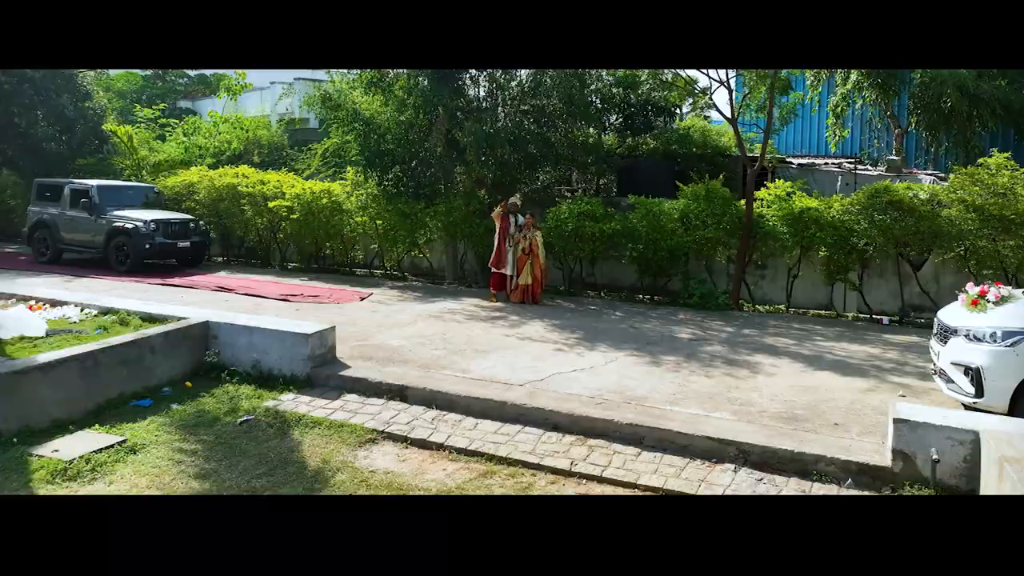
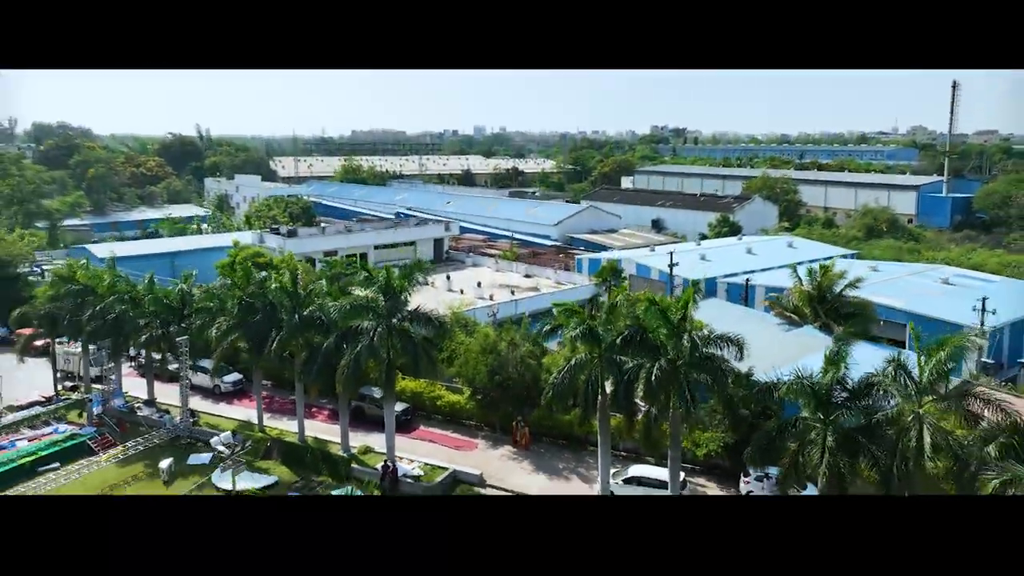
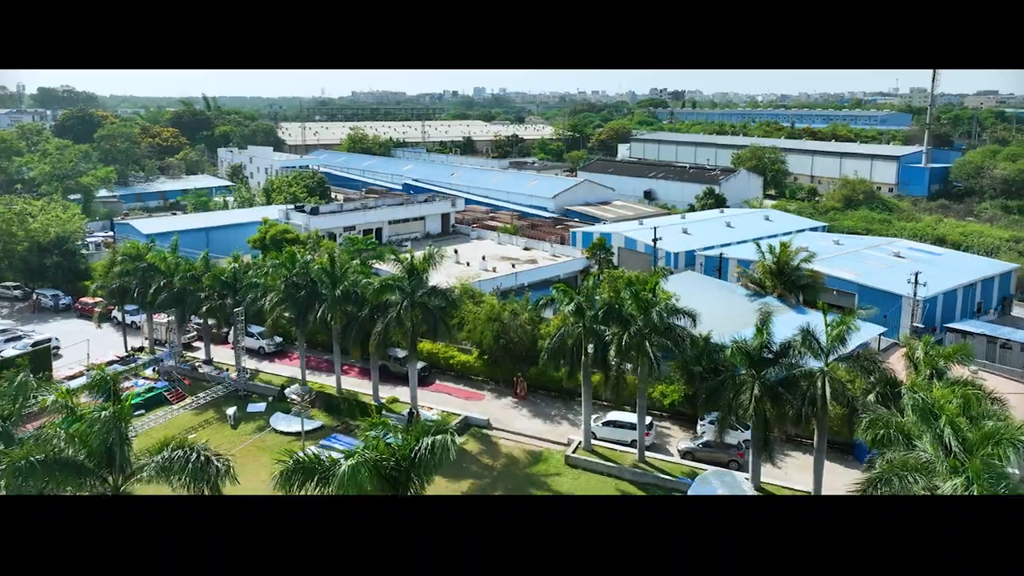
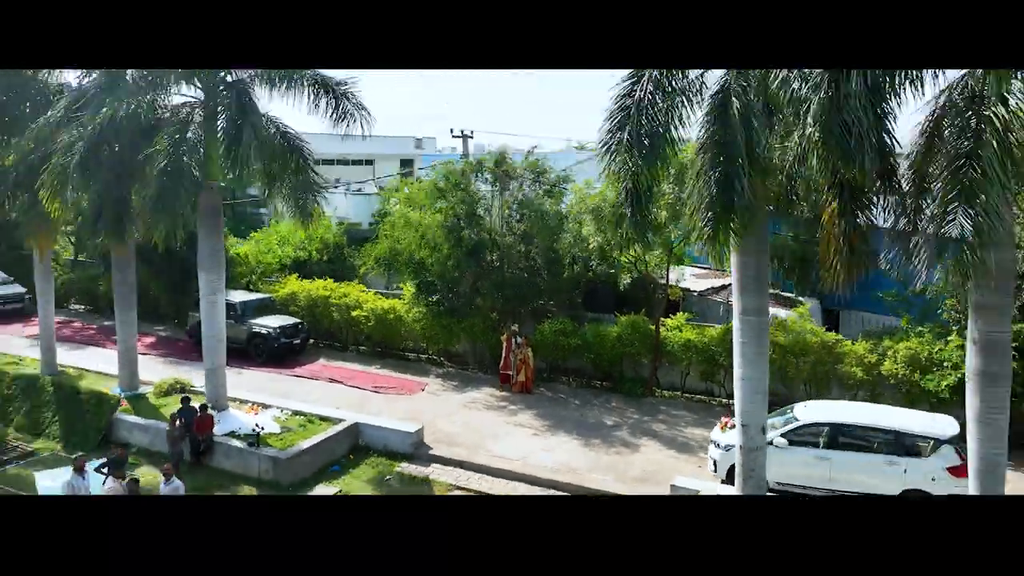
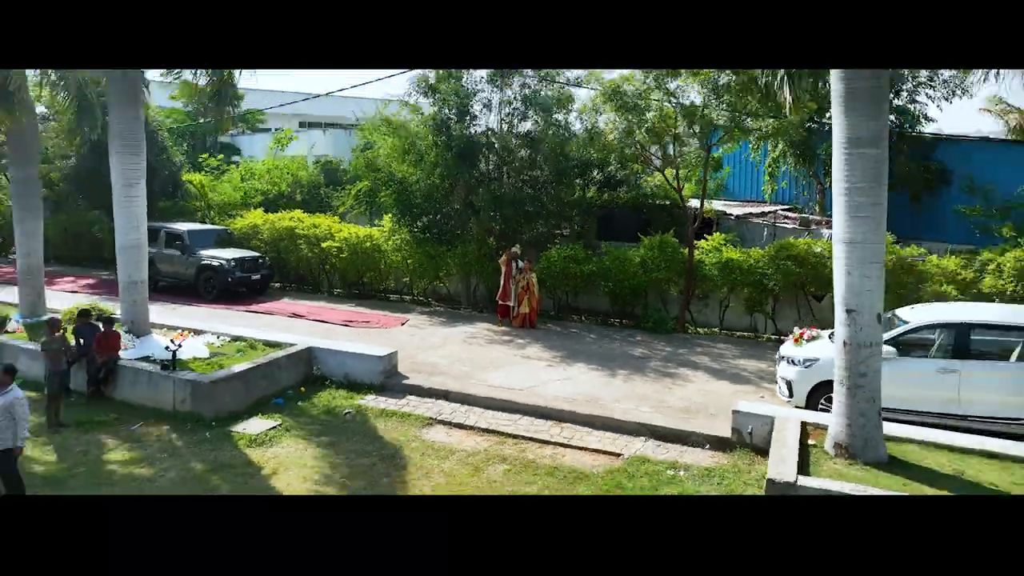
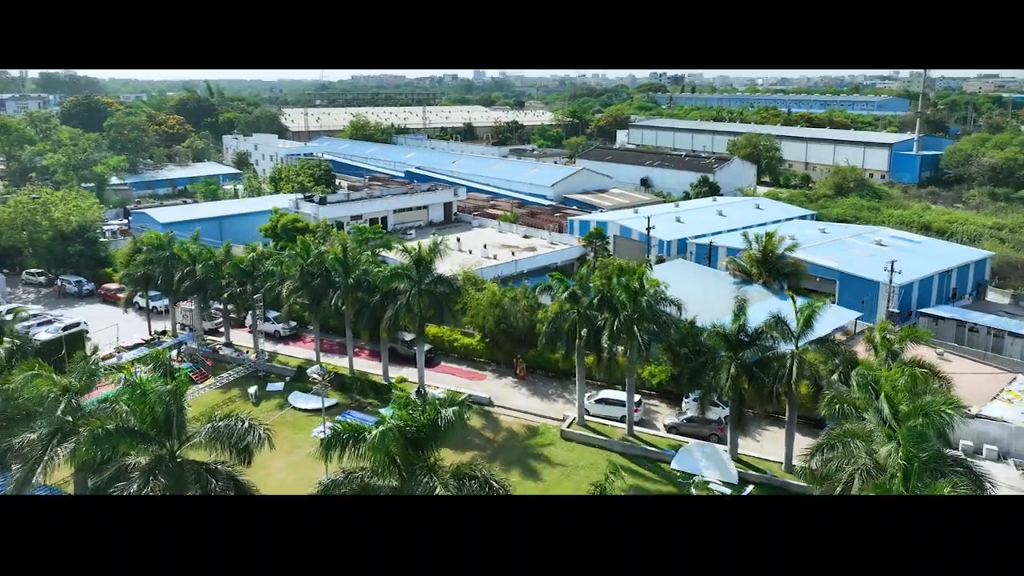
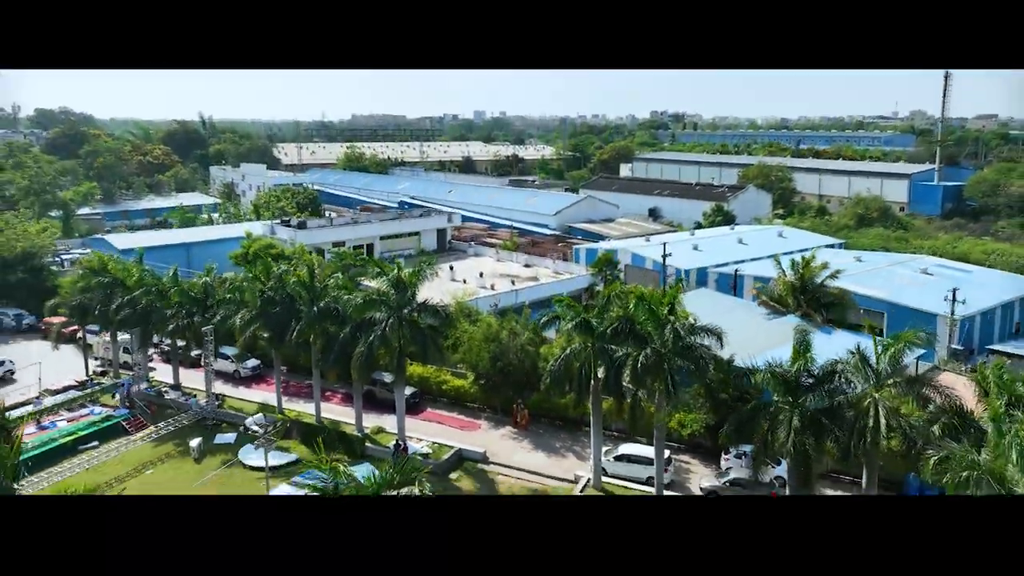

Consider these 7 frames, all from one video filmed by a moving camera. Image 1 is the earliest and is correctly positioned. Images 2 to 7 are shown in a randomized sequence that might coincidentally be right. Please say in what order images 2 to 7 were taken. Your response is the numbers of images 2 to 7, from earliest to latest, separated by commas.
5, 4, 2, 7, 3, 6
